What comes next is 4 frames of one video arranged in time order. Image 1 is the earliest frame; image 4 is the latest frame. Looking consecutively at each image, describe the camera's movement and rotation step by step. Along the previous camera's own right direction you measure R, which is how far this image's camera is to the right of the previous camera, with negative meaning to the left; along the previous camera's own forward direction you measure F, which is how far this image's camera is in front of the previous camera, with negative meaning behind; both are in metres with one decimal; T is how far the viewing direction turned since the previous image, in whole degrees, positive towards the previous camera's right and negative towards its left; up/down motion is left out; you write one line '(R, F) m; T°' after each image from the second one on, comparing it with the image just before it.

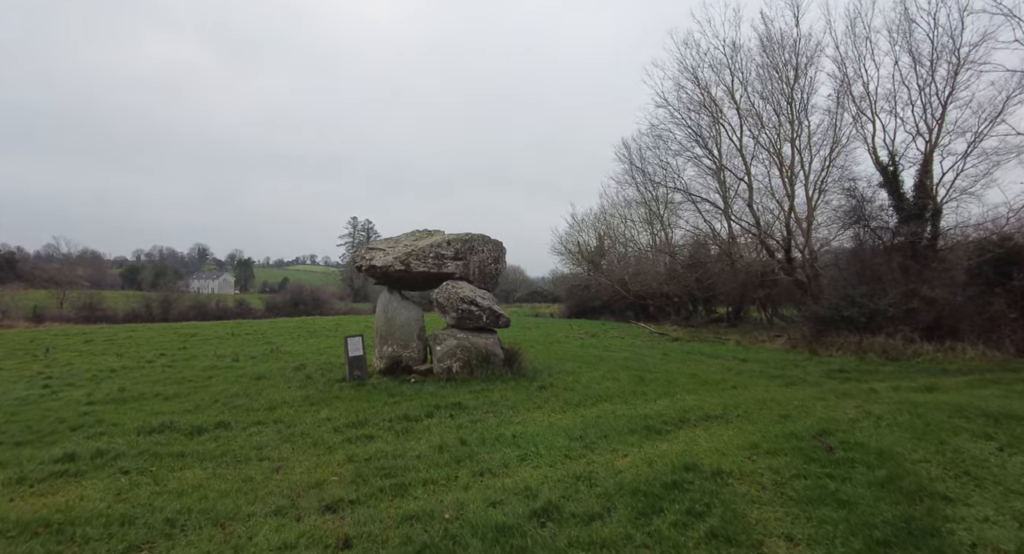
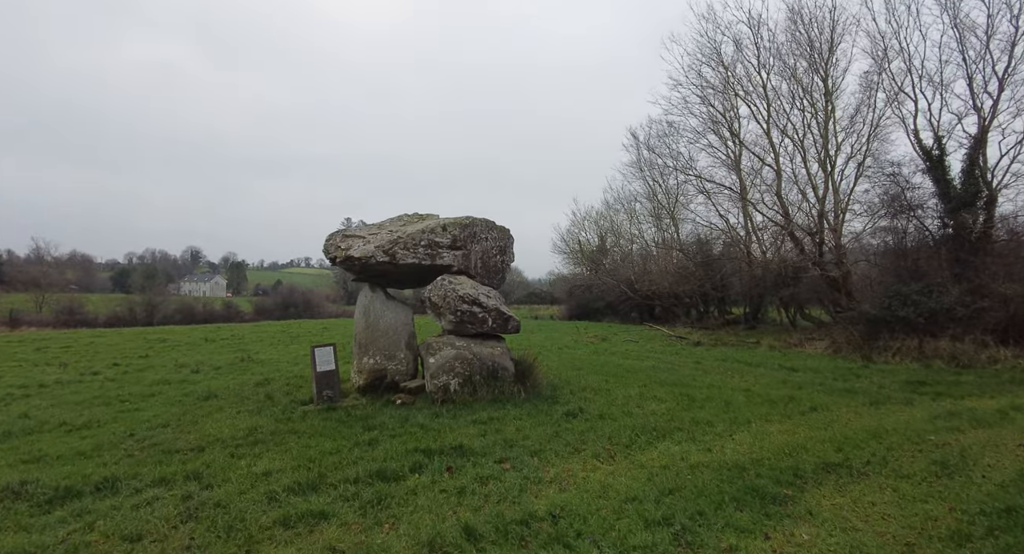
(-0.3, +2.5) m; 0°
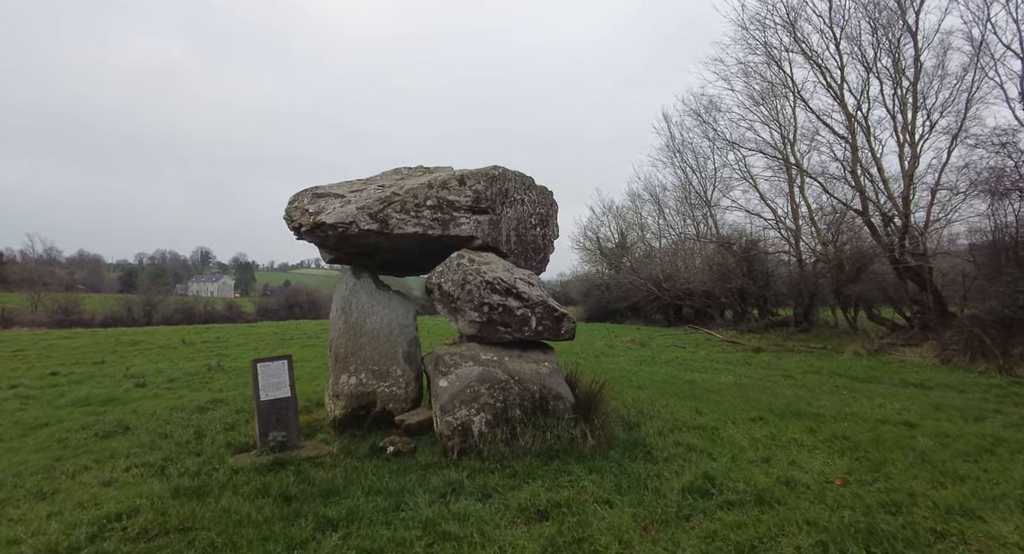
(-0.6, +3.5) m; -1°
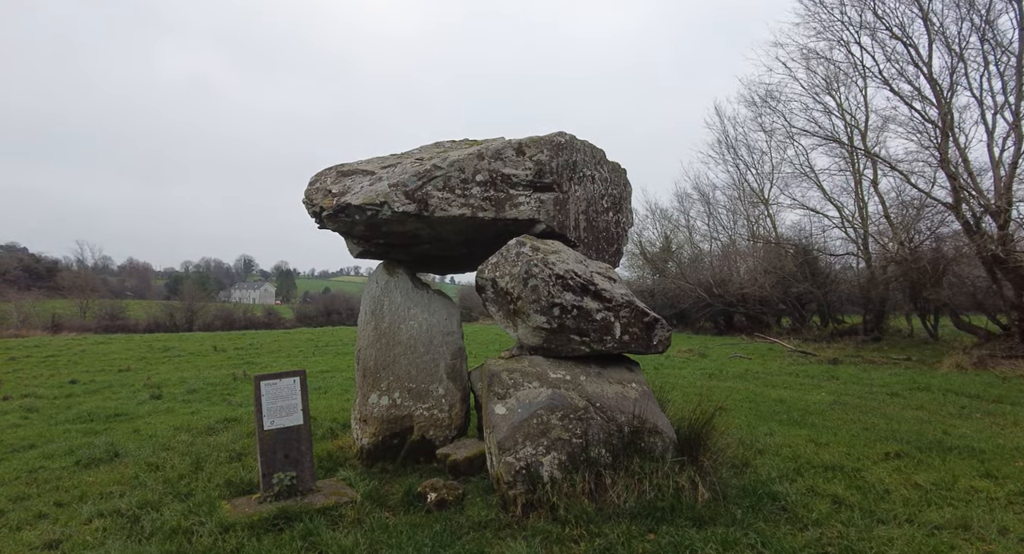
(-0.4, +1.4) m; -4°
